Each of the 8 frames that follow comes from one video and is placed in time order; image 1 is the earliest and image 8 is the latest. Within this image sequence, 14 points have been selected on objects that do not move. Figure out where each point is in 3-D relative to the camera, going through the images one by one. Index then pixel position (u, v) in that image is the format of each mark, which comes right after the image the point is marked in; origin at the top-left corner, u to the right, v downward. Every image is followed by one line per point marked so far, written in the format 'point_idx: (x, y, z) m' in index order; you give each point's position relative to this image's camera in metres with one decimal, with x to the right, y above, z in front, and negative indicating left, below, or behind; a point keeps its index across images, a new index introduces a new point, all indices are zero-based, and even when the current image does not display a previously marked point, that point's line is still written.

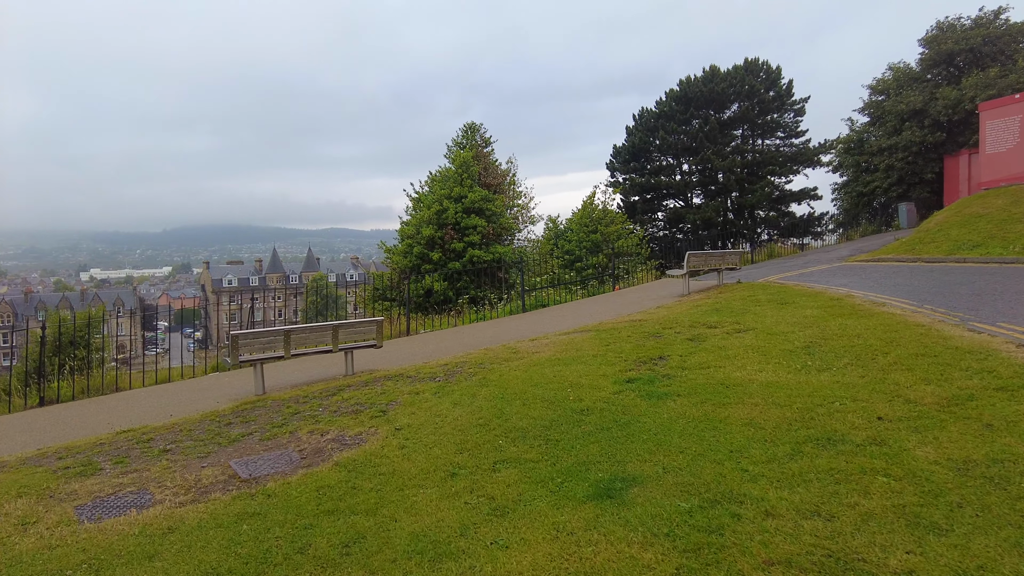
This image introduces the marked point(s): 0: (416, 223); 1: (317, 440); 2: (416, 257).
0: (-2.9, +1.9, +19.2) m
1: (-1.5, -1.2, +5.0) m
2: (-2.8, +0.9, +18.8) m
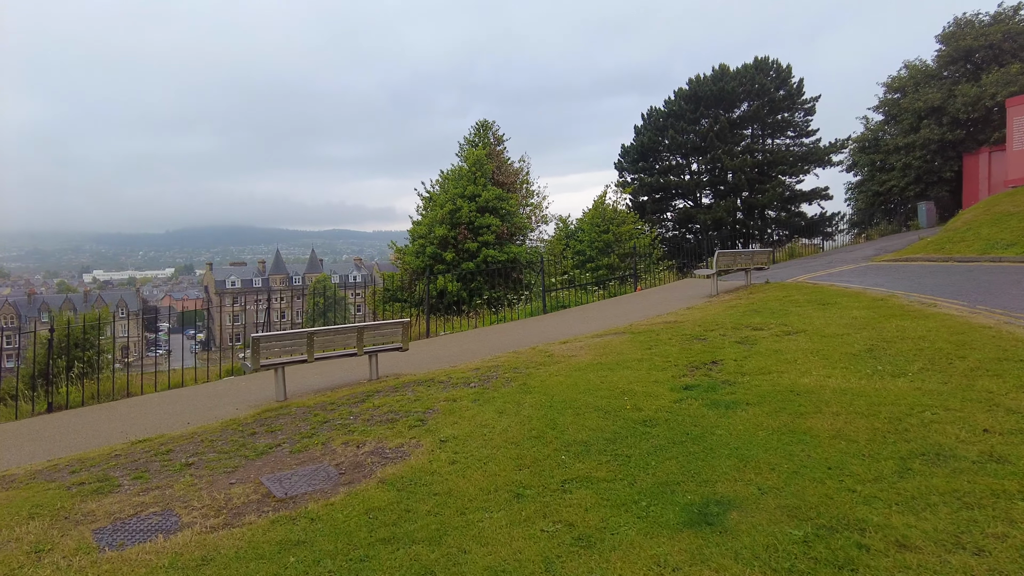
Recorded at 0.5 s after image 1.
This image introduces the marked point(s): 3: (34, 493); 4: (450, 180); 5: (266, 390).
0: (-2.4, +1.9, +18.8) m
1: (-1.1, -1.2, +4.5) m
2: (-2.4, +0.9, +18.4) m
3: (-3.1, -1.3, +4.2) m
4: (-1.8, +3.2, +19.3) m
5: (-2.8, -1.2, +7.4) m
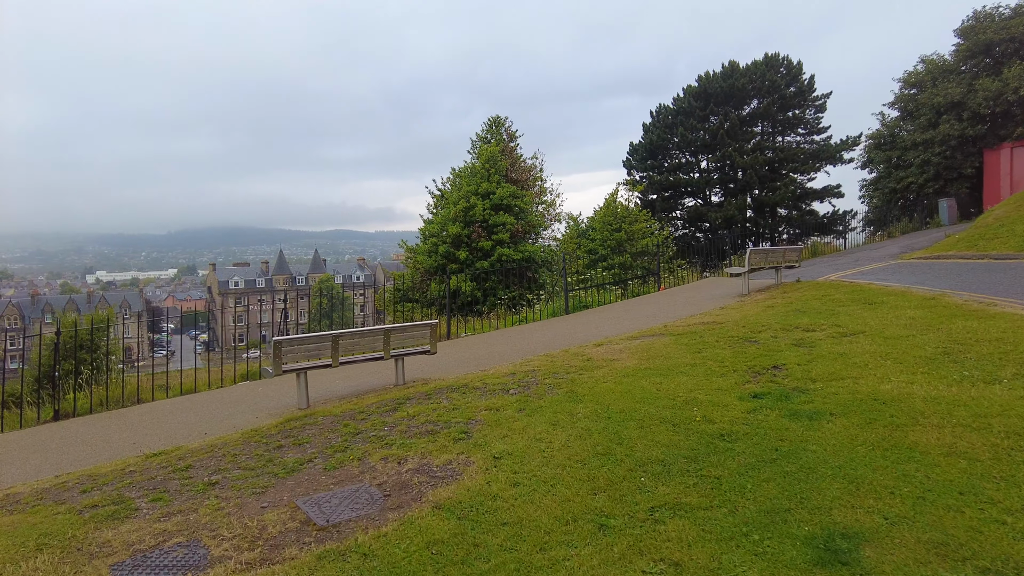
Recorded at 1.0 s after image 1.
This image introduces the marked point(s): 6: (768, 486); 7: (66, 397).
0: (-2.0, +1.9, +18.3) m
1: (-0.7, -1.2, +4.1) m
2: (-2.0, +0.9, +18.0) m
3: (-2.7, -1.3, +3.8) m
4: (-1.4, +3.2, +18.8) m
5: (-2.4, -1.2, +7.0) m
6: (+1.3, -1.0, +3.3) m
7: (-5.8, -1.4, +8.5) m
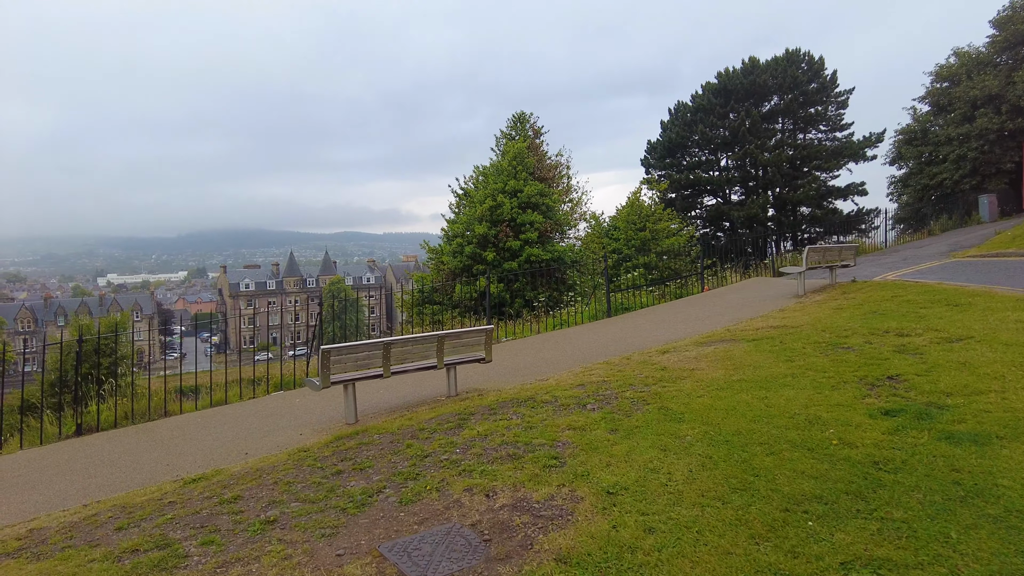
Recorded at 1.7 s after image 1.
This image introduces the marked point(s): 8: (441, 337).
0: (-1.3, +1.9, +17.7) m
1: (-0.1, -1.2, +3.4) m
2: (-1.2, +0.8, +17.4) m
3: (-2.1, -1.4, +3.1) m
4: (-0.7, +3.2, +18.2) m
5: (-1.8, -1.2, +6.4) m
6: (+1.9, -1.0, +2.6) m
7: (-5.2, -1.5, +7.9) m
8: (-0.7, -0.5, +6.2) m
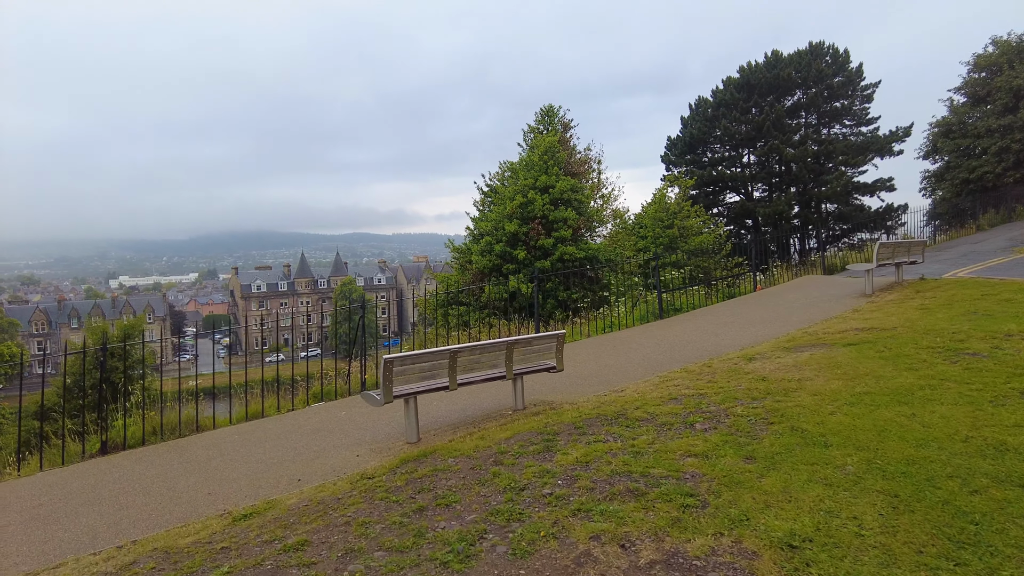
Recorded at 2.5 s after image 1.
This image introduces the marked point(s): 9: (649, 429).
0: (-0.5, +1.9, +17.0) m
1: (+0.5, -1.2, +2.7) m
2: (-0.4, +0.8, +16.6) m
3: (-1.5, -1.4, +2.4) m
4: (+0.1, +3.2, +17.5) m
5: (-1.1, -1.2, +5.7) m
6: (+2.5, -1.0, +1.9) m
7: (-4.5, -1.5, +7.3) m
8: (0.0, -0.5, +5.5) m
9: (+0.9, -1.0, +4.5) m
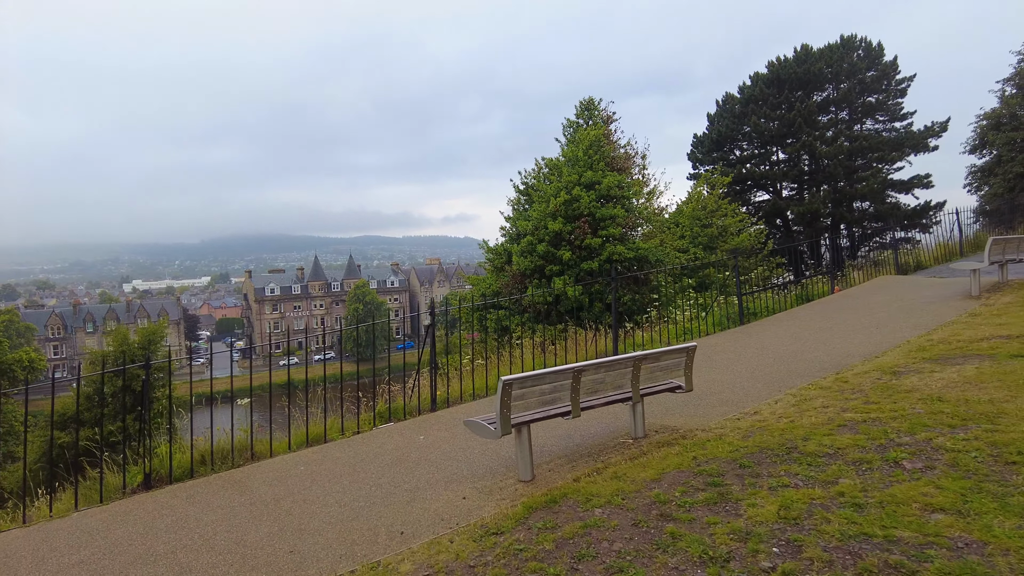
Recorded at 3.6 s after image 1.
0: (+0.6, +1.8, +16.1) m
1: (+1.4, -1.2, +1.8) m
2: (+0.7, +0.8, +15.7) m
3: (-0.6, -1.4, +1.5) m
4: (+1.2, +3.1, +16.5) m
5: (-0.2, -1.2, +4.7) m
6: (+3.3, -1.0, +0.9) m
7: (-3.6, -1.5, +6.4) m
8: (+0.9, -0.5, +4.5) m
9: (+1.8, -1.0, +3.6) m
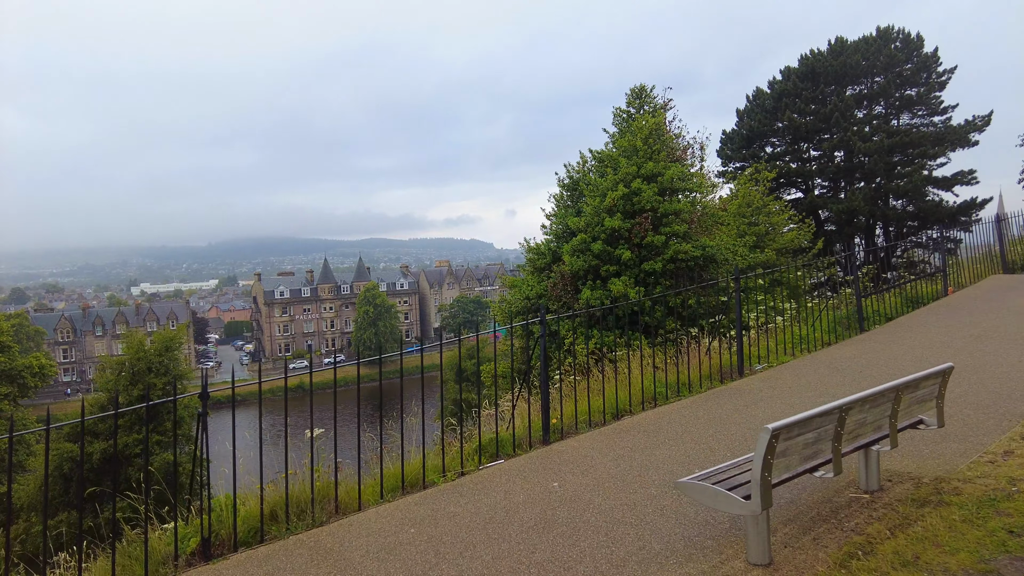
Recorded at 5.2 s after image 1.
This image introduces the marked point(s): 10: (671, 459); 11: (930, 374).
0: (+1.7, +1.8, +14.8) m
1: (+2.4, -1.2, +0.5) m
2: (+1.8, +0.7, +14.4) m
3: (+0.4, -1.4, +0.2) m
4: (+2.4, +3.0, +15.3) m
5: (+0.9, -1.2, +3.4) m
6: (+4.4, -1.0, -0.4) m
7: (-2.5, -1.6, +5.1) m
8: (+1.9, -0.5, +3.2) m
9: (+2.9, -1.0, +2.3) m
10: (+1.1, -1.2, +4.6) m
11: (+2.2, -0.4, +3.4) m
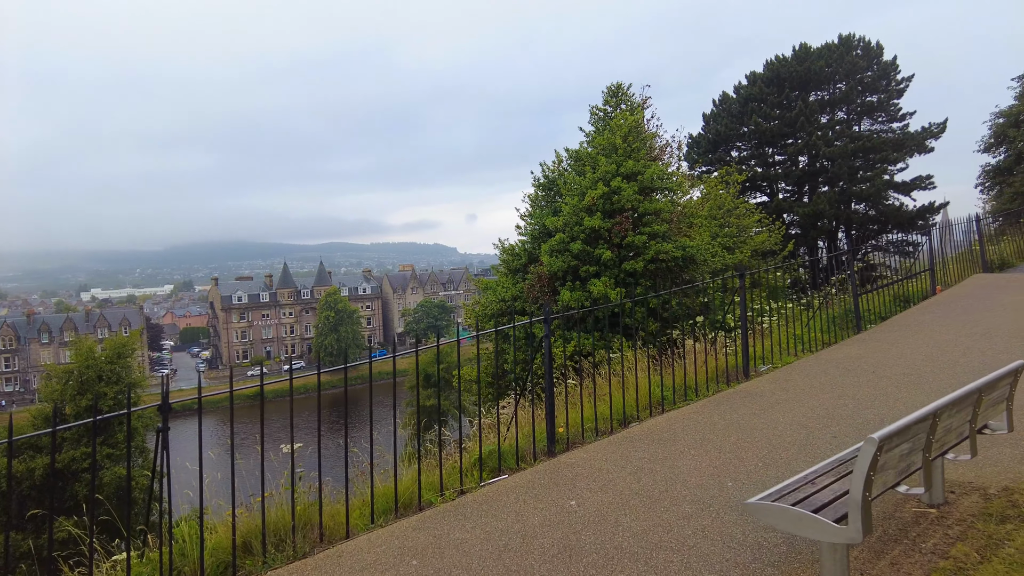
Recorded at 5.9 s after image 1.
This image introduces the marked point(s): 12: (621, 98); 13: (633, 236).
0: (+1.2, +1.7, +14.4) m
1: (+2.7, -1.1, +0.1) m
2: (+1.3, +0.7, +14.0) m
3: (+0.7, -1.3, -0.3) m
4: (+1.8, +3.0, +14.9) m
5: (+1.0, -1.2, +3.0) m
6: (+4.7, -0.9, -0.7) m
7: (-2.5, -1.5, +4.5) m
8: (+2.1, -0.4, +2.8) m
9: (+3.1, -0.9, +1.9) m
10: (+1.2, -1.2, +4.1) m
11: (+2.3, -0.4, +3.1) m
12: (+2.7, +4.7, +16.1) m
13: (+2.5, +1.1, +13.5) m
